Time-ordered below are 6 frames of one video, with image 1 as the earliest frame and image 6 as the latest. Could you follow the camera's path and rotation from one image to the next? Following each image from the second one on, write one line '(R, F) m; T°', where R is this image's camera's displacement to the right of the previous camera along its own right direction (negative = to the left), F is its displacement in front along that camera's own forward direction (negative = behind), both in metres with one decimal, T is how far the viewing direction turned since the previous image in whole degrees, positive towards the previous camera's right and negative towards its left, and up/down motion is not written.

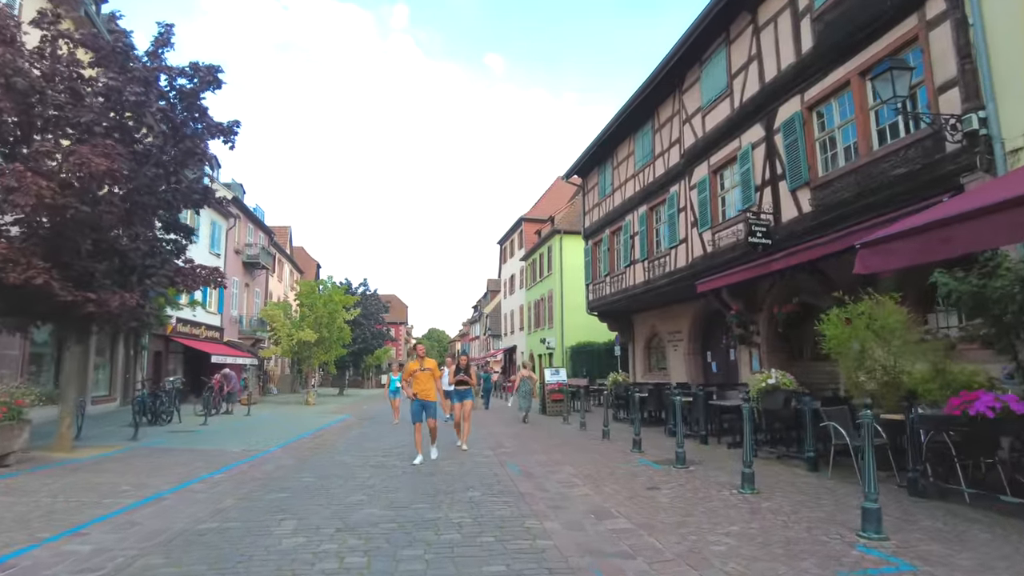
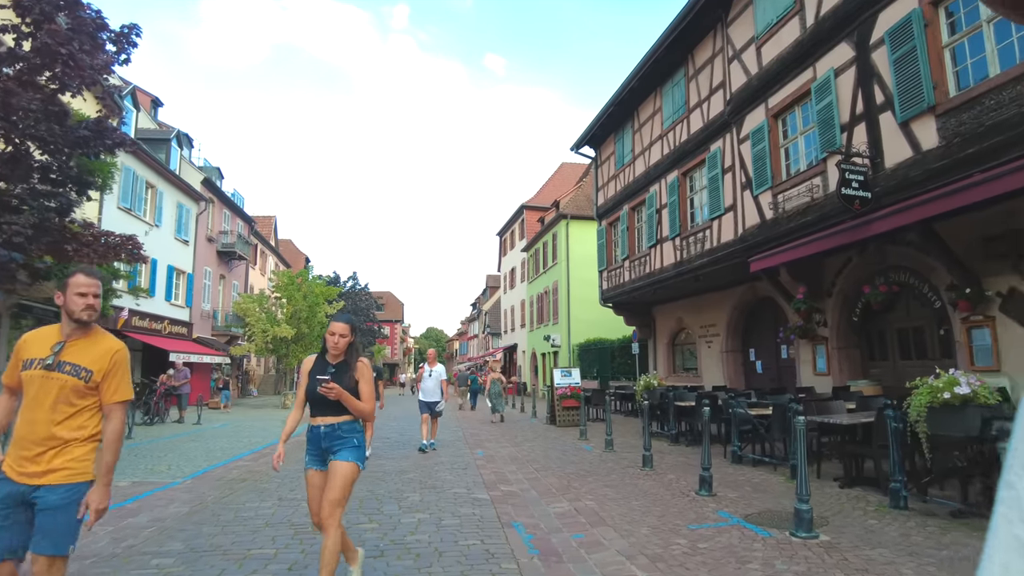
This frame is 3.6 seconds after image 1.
(-0.1, +3.4) m; 0°
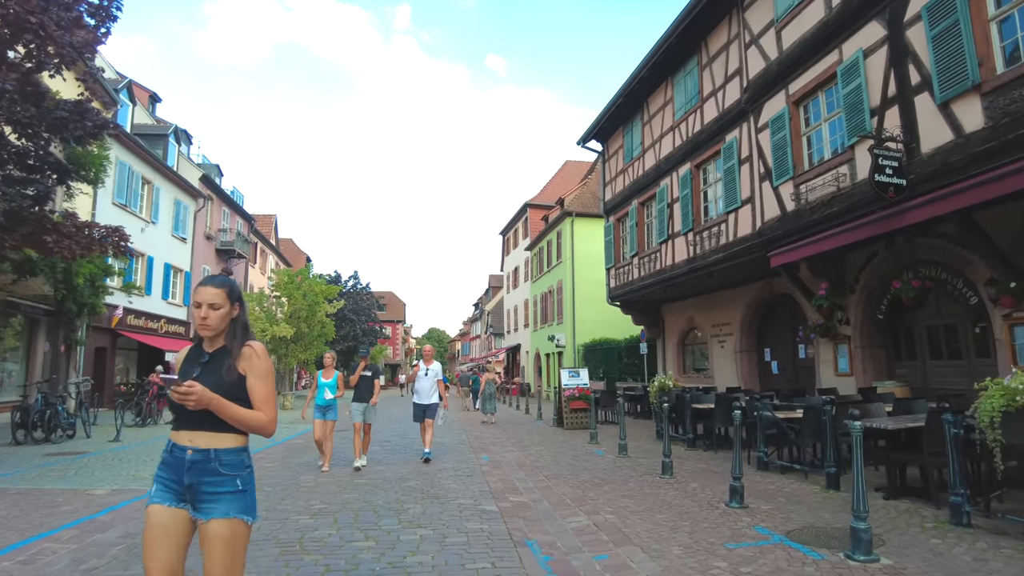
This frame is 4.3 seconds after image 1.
(-0.1, +0.6) m; 0°
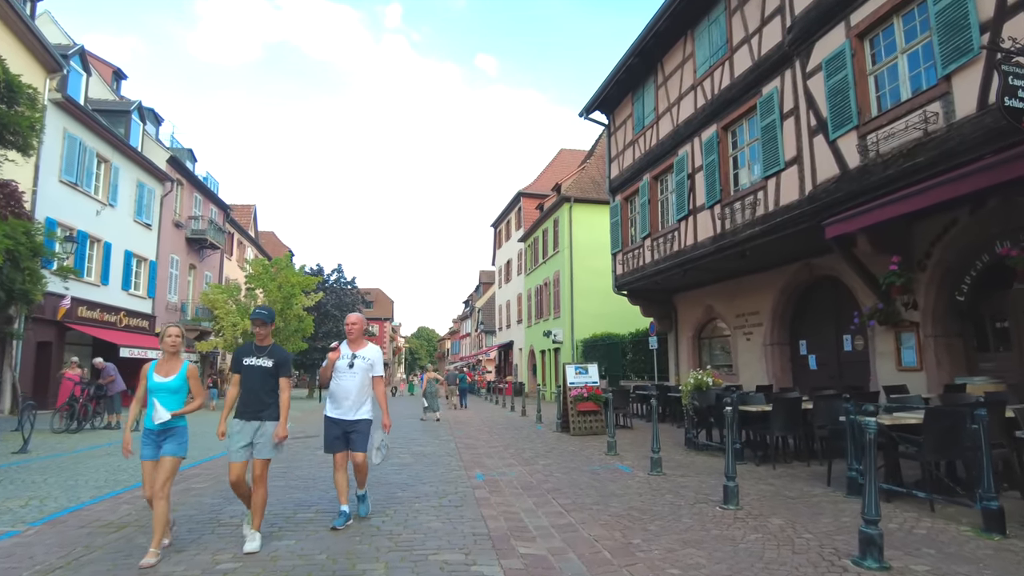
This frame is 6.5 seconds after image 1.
(-0.1, +2.2) m; +1°
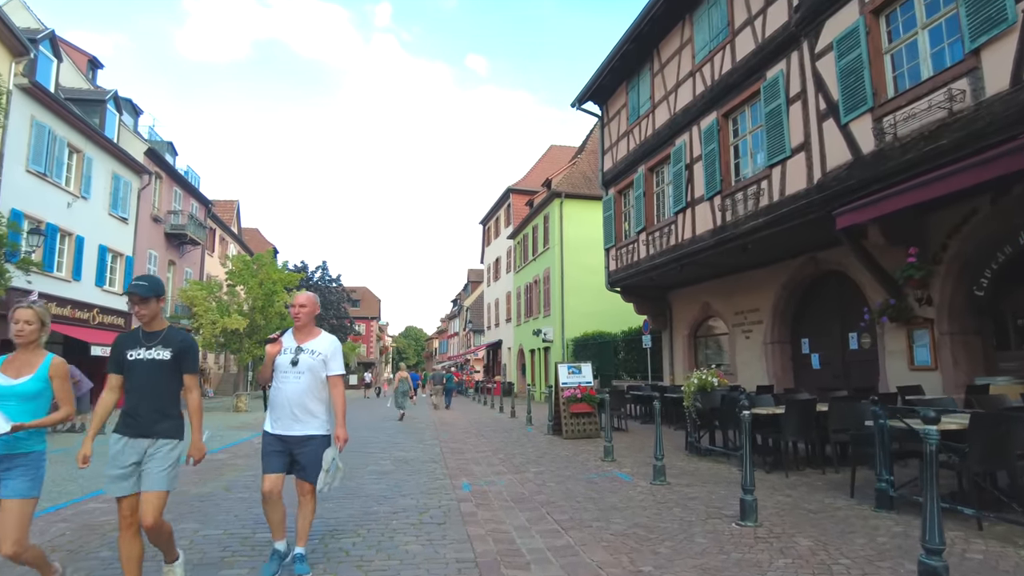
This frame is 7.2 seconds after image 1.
(0.0, +0.7) m; +1°
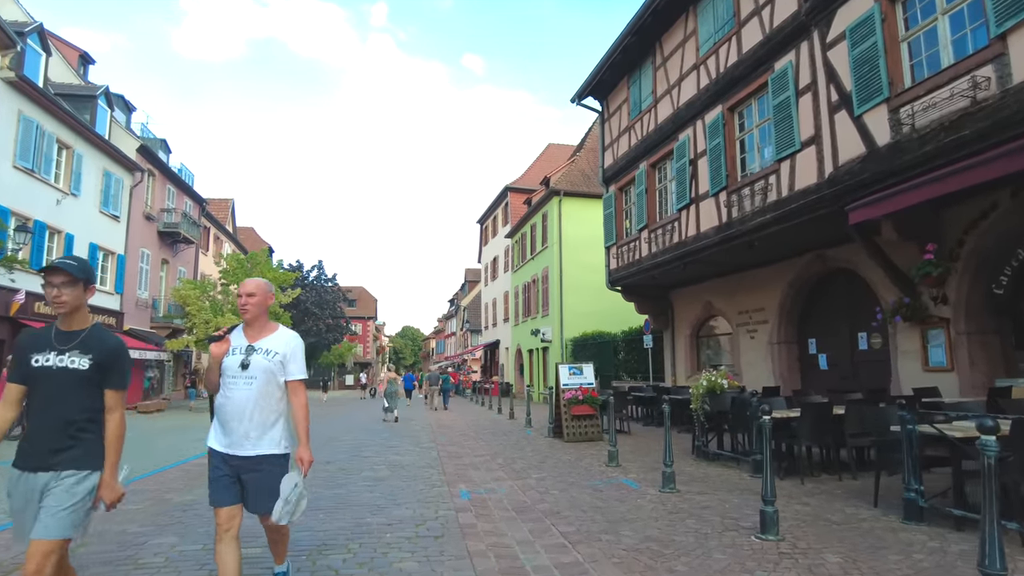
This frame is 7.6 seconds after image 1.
(0.0, +0.4) m; 0°
